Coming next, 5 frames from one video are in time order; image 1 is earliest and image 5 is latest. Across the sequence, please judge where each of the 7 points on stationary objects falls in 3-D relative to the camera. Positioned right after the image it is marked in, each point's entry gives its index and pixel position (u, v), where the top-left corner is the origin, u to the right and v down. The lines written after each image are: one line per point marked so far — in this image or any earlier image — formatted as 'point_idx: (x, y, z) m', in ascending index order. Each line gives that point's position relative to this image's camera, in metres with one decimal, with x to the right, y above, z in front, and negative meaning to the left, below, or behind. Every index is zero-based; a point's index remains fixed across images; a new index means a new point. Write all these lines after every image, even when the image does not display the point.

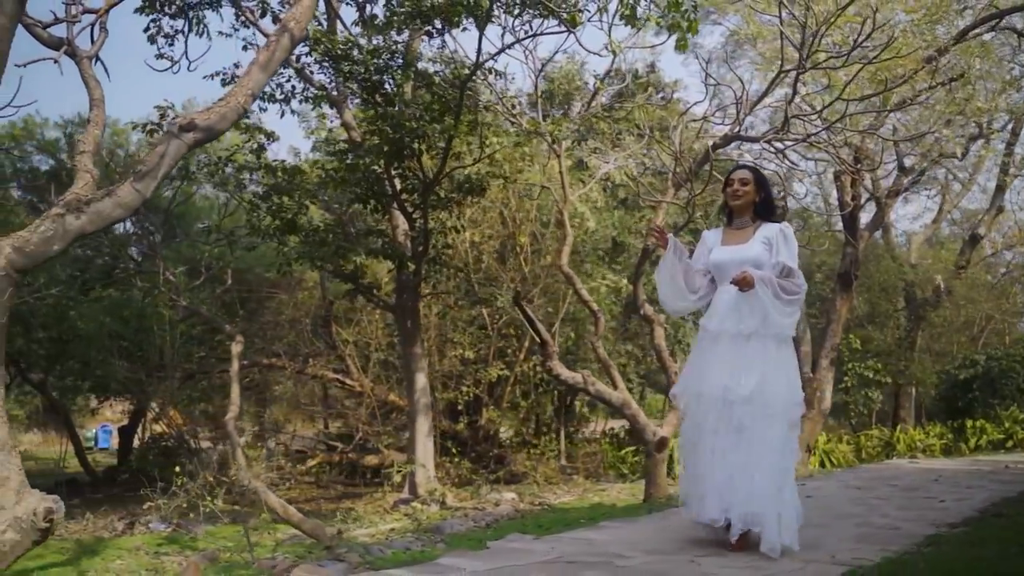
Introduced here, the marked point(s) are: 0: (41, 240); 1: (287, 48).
0: (-1.9, +0.2, +3.9) m
1: (-1.0, +1.1, +4.6) m
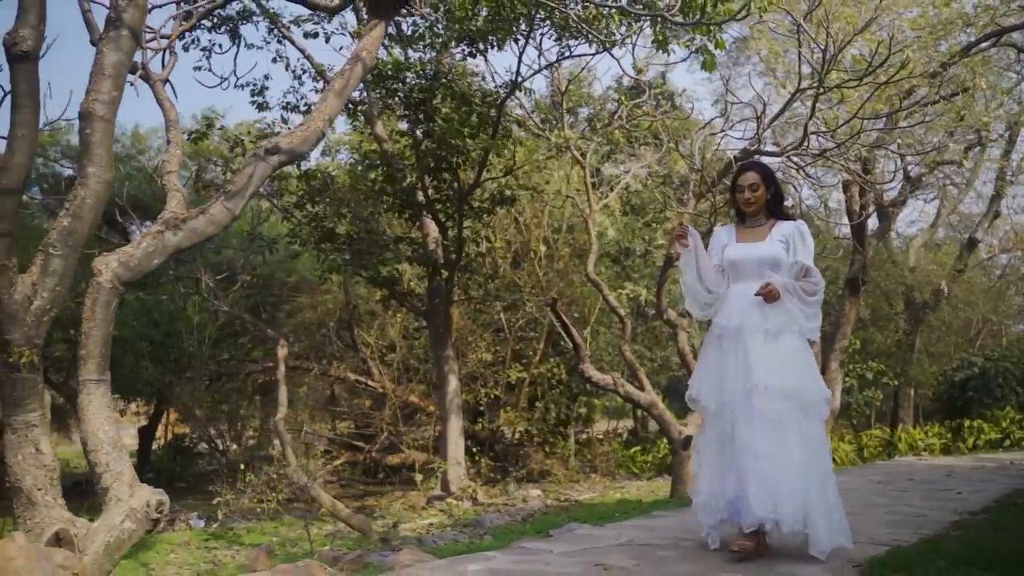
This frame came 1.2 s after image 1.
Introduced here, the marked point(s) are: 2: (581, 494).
0: (-1.6, +0.1, +4.3) m
1: (-0.8, +1.1, +5.0) m
2: (+0.7, -2.0, +9.4) m
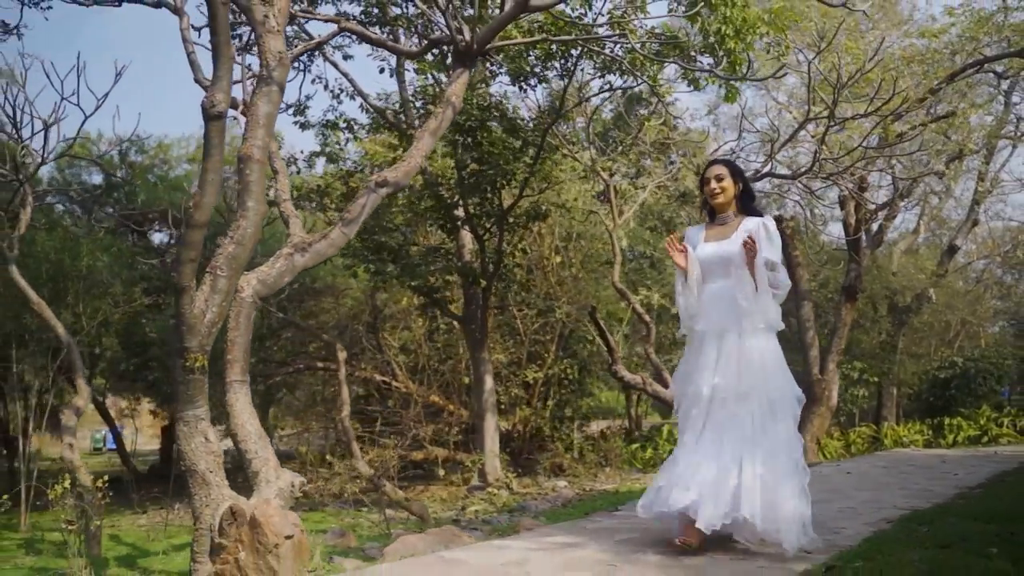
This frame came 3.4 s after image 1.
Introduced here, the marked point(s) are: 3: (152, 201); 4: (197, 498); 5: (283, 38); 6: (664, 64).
0: (-1.2, +0.1, +5.1) m
1: (-0.4, +1.0, +5.8) m
2: (+1.0, -2.1, +10.2) m
3: (-5.0, +1.2, +13.2) m
4: (-1.5, -1.0, +4.5) m
5: (-1.2, +1.3, +4.9) m
6: (+1.2, +1.8, +7.7) m
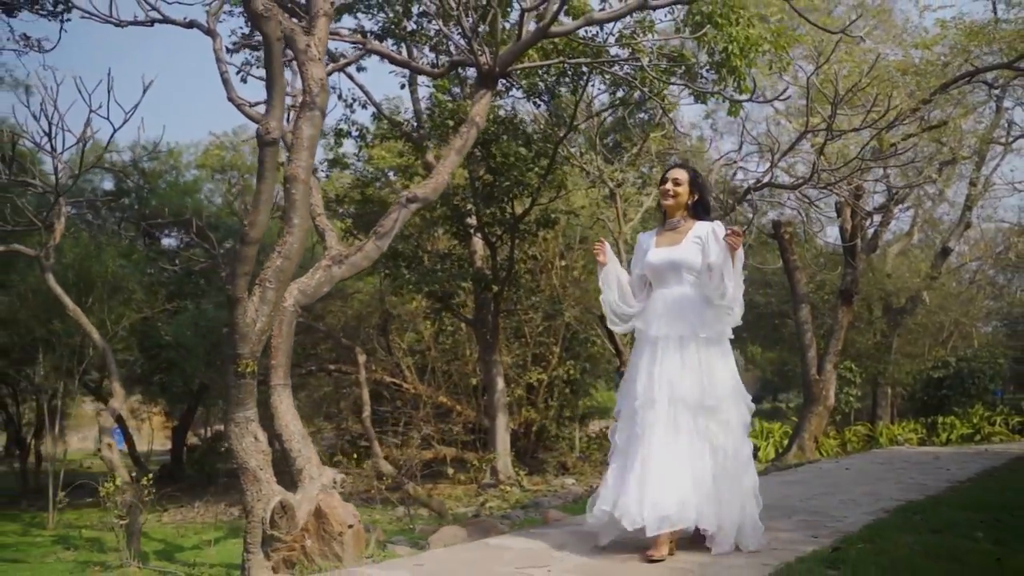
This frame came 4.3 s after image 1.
0: (-1.1, 0.0, +5.4) m
1: (-0.2, +1.0, +6.2) m
2: (+1.1, -2.1, +10.6) m
3: (-4.9, +1.1, +13.6) m
4: (-1.3, -1.0, +4.9) m
5: (-1.0, +1.2, +5.3) m
6: (+1.3, +1.8, +8.1) m
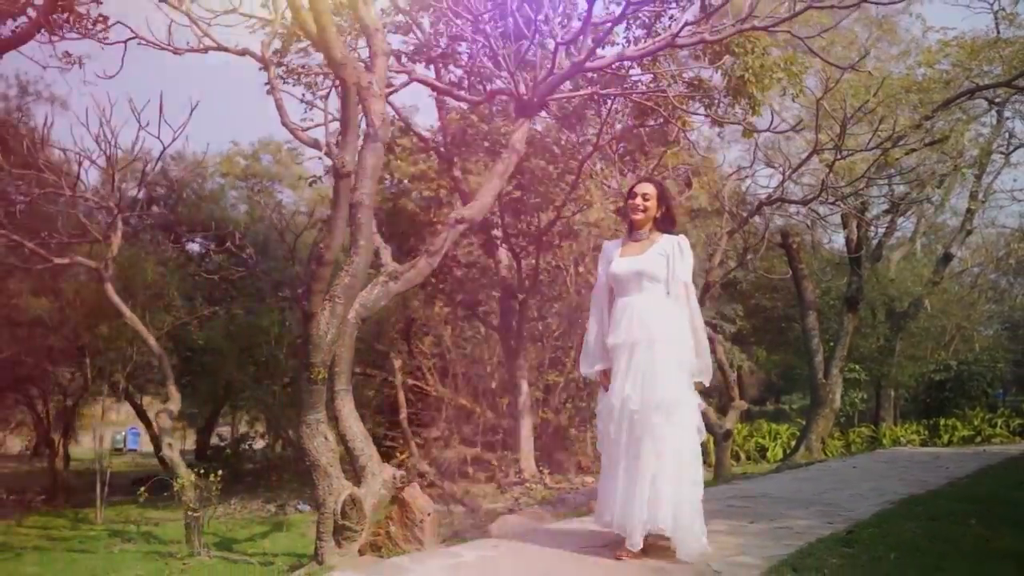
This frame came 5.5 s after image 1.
0: (-0.9, -0.1, +6.0) m
1: (0.0, +0.9, +6.7) m
2: (+1.3, -2.2, +11.1) m
3: (-4.6, +1.1, +14.1) m
4: (-1.1, -1.1, +5.5) m
5: (-0.8, +1.2, +5.9) m
6: (+1.6, +1.7, +8.7) m
